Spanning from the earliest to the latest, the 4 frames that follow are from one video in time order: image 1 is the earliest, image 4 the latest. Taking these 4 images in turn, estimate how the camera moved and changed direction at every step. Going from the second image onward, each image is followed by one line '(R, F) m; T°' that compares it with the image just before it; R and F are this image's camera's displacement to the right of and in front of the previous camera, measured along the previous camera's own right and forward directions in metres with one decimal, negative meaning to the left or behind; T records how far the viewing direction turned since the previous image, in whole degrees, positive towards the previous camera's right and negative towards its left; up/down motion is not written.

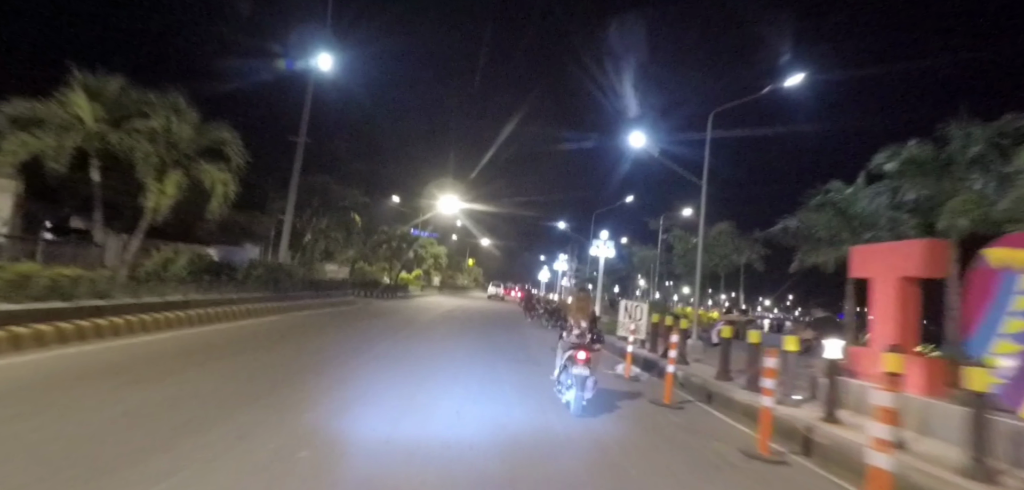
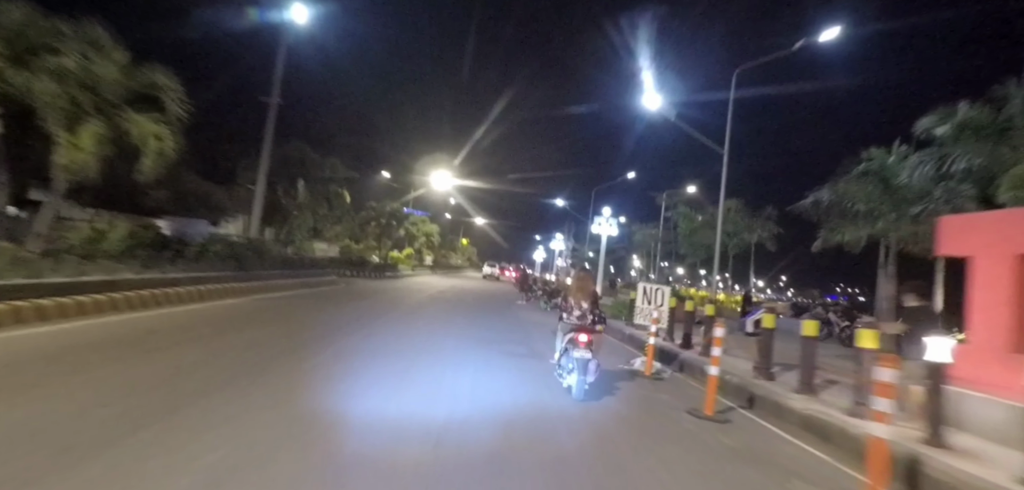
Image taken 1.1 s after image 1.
(-0.1, +1.6) m; +1°
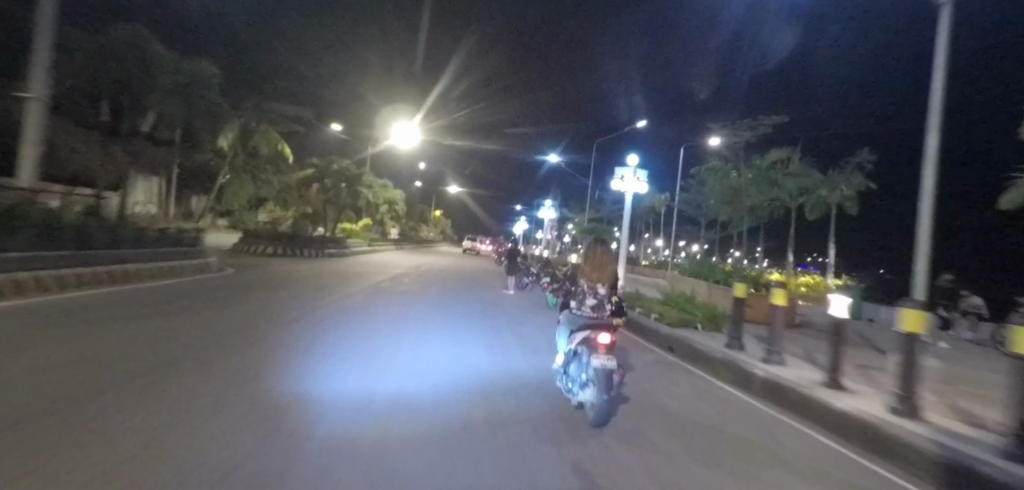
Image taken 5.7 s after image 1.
(-0.4, +6.6) m; +4°
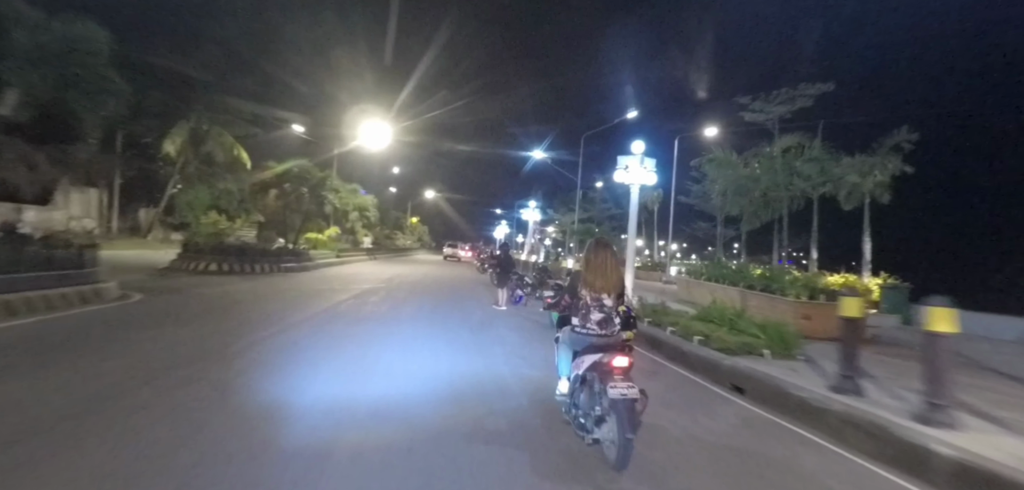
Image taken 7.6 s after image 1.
(-0.3, +2.5) m; +3°
